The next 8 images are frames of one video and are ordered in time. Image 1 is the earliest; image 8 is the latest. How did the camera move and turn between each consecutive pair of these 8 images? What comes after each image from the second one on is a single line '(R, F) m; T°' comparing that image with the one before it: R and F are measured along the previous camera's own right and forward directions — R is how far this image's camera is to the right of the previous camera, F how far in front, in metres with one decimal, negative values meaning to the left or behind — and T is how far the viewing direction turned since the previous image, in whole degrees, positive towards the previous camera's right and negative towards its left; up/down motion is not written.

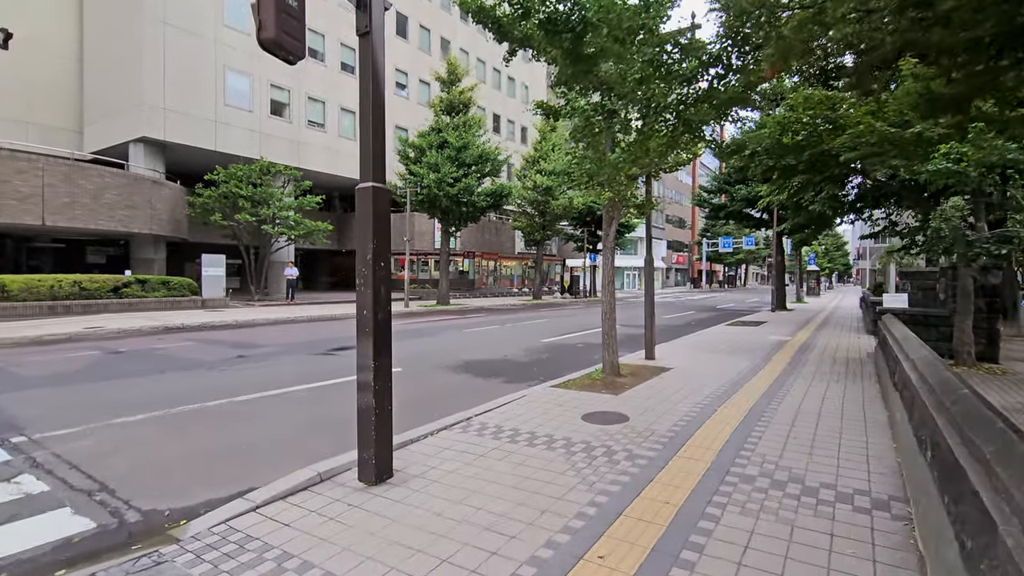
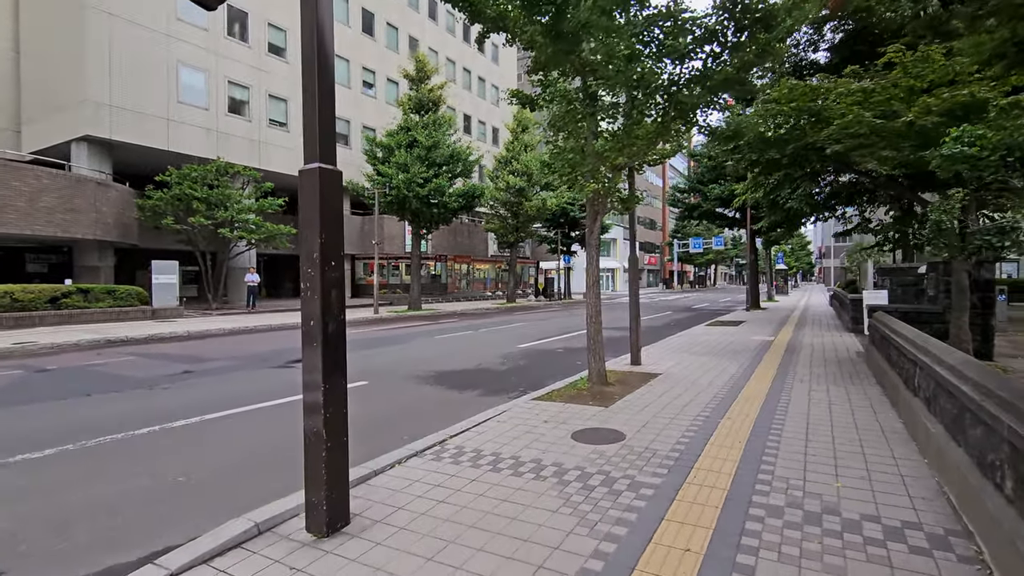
(-0.1, +0.8) m; +3°
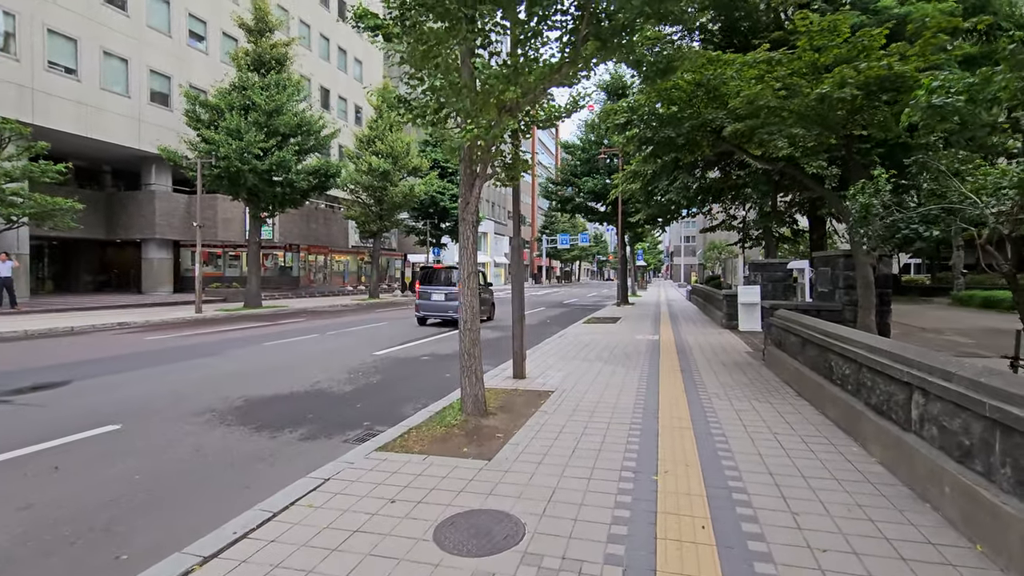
(+0.3, +2.4) m; +14°
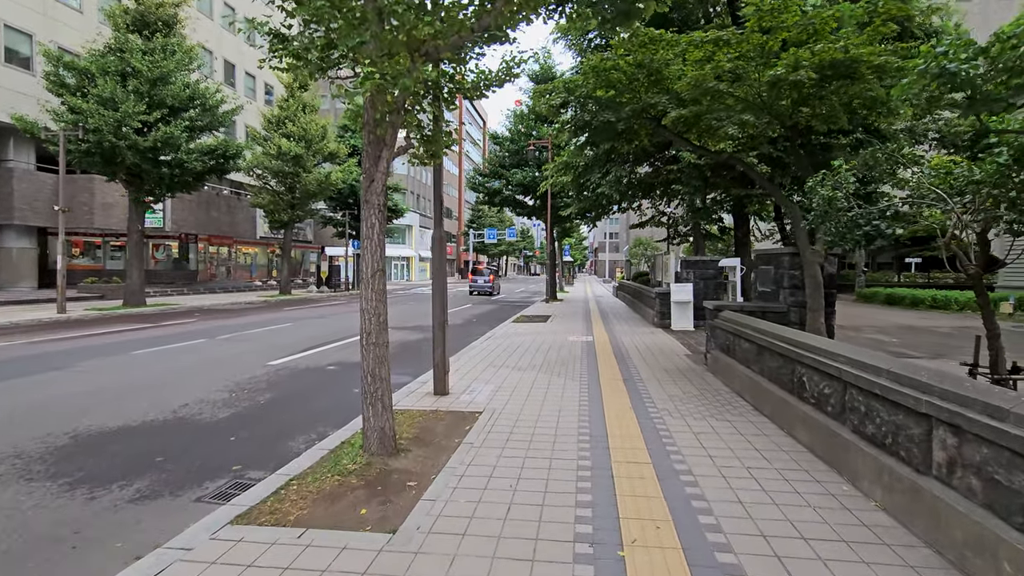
(+0.1, +1.2) m; +8°
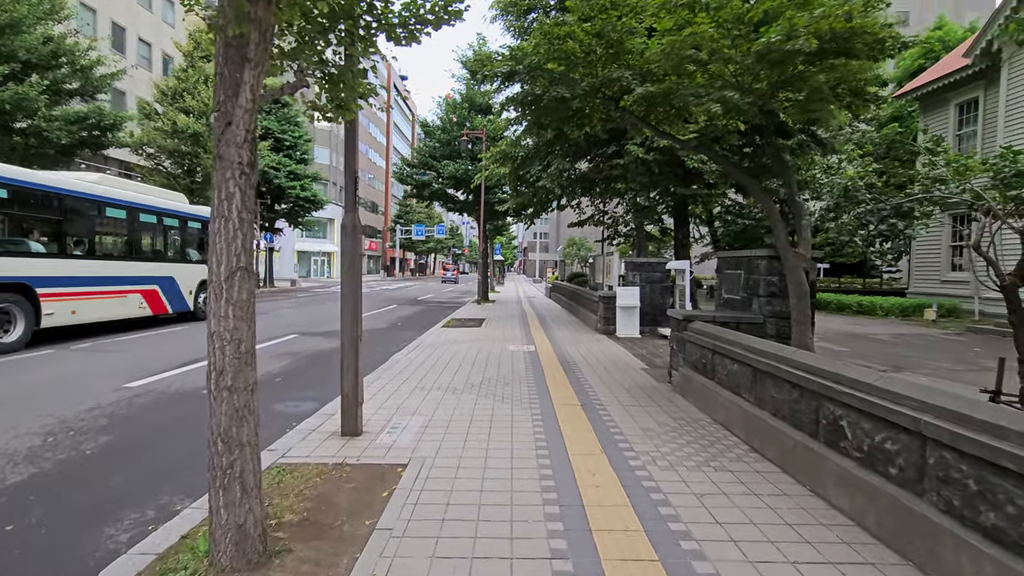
(-0.1, +1.6) m; +8°
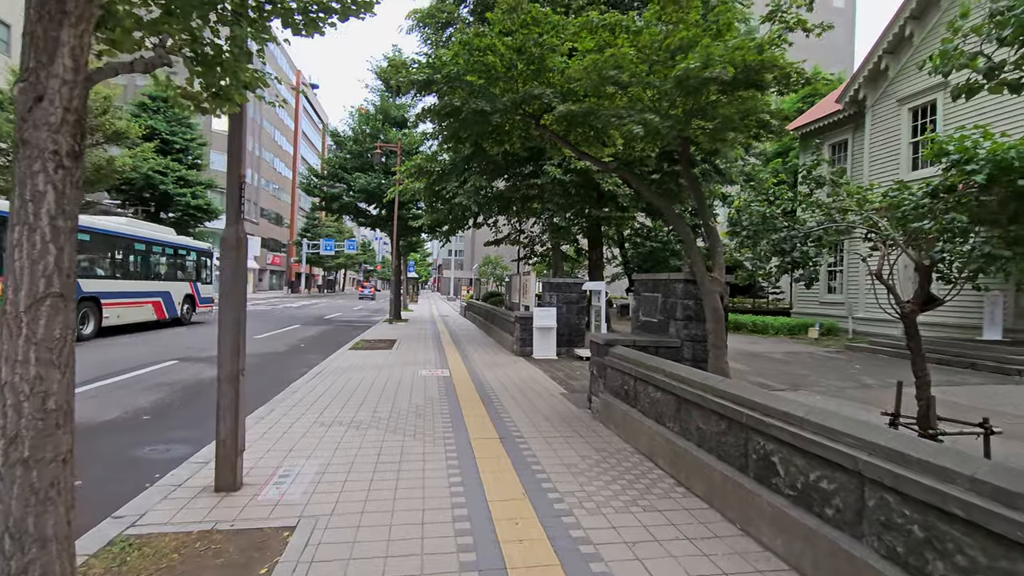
(0.0, +0.5) m; +9°
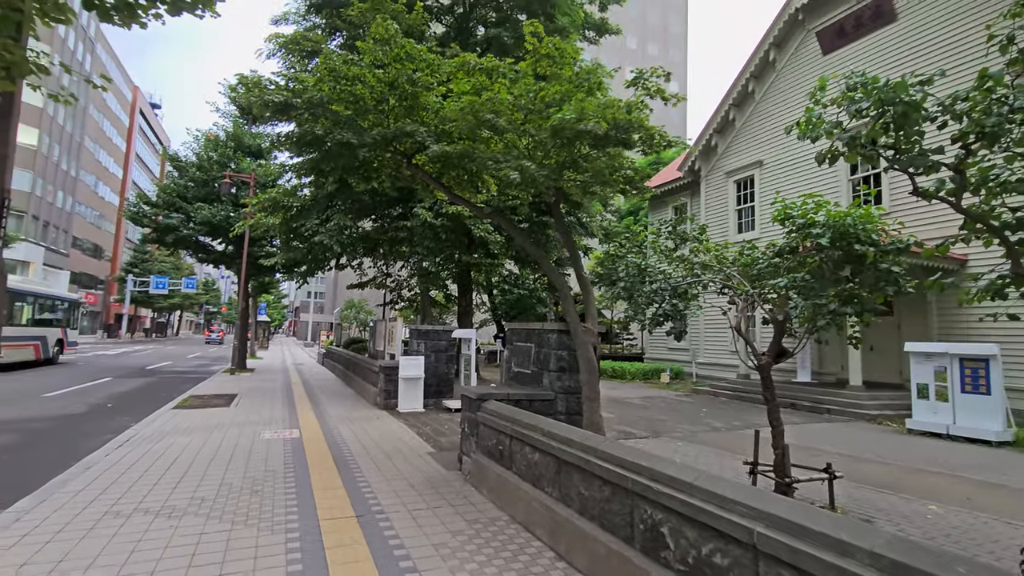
(0.0, +0.5) m; +15°
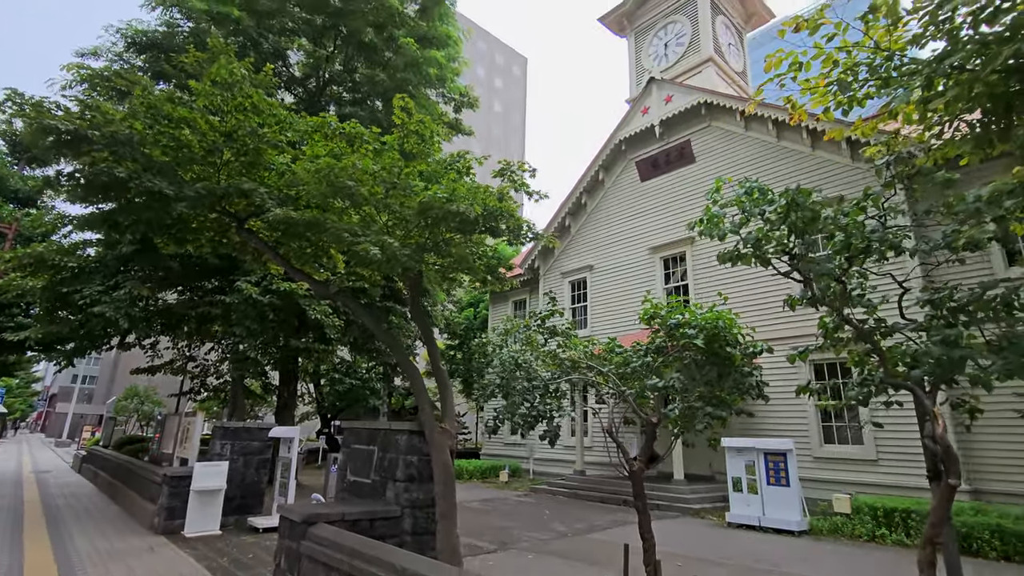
(-0.2, +0.7) m; +18°
